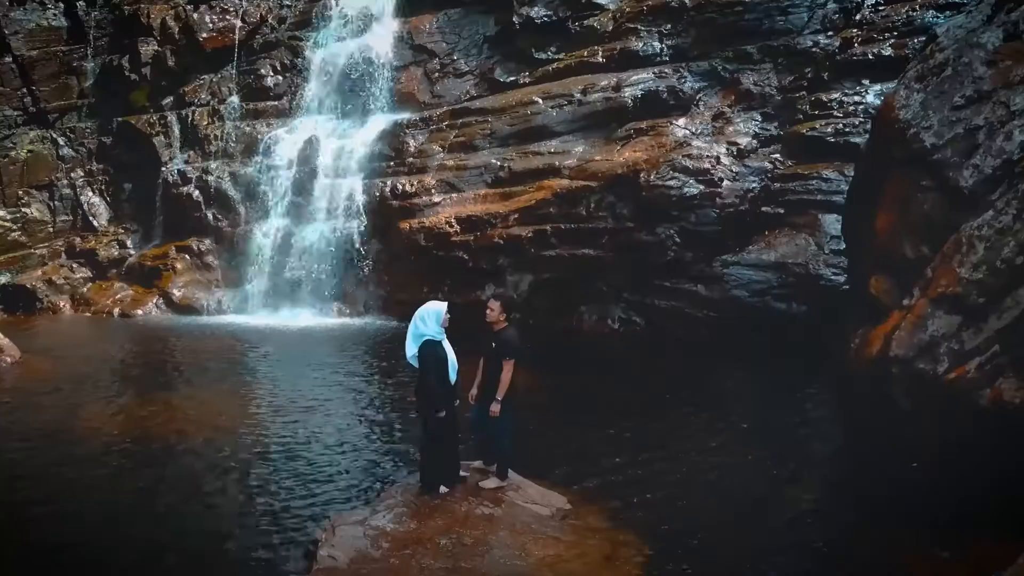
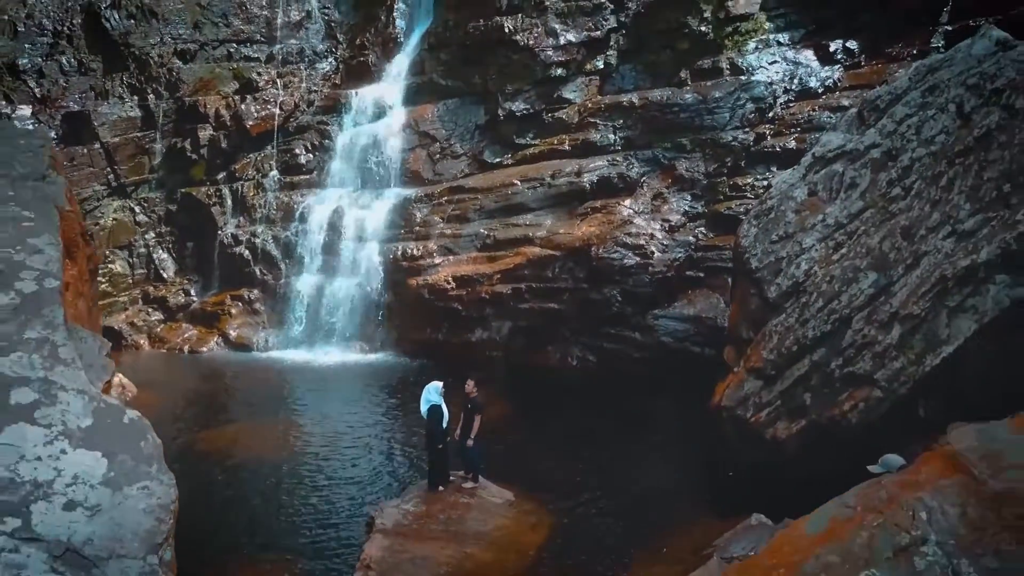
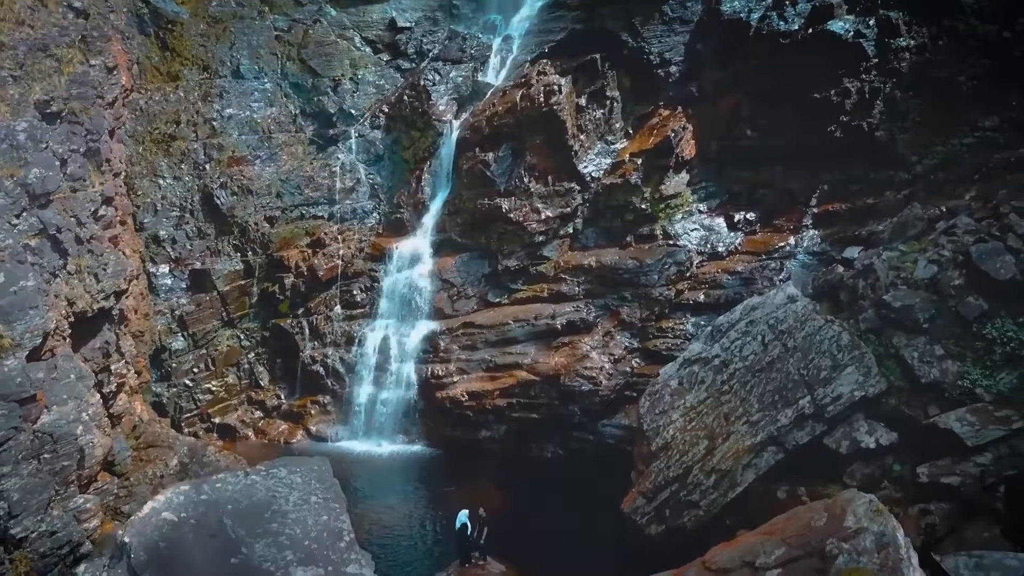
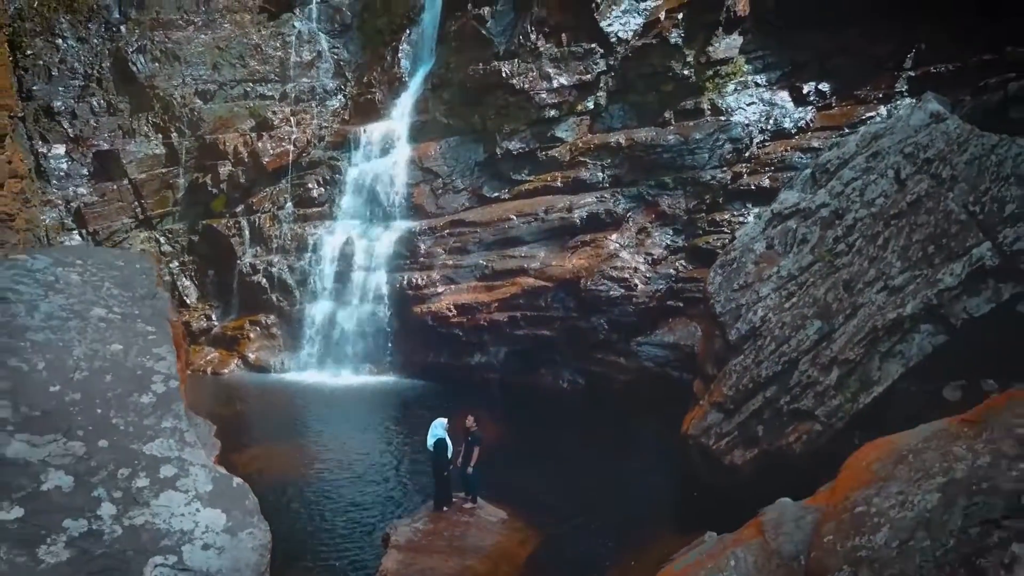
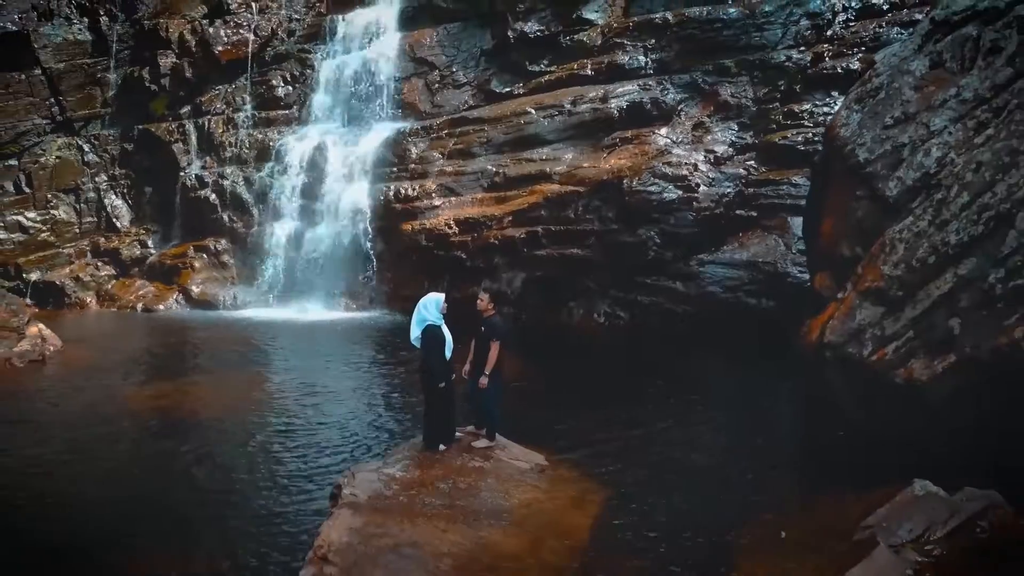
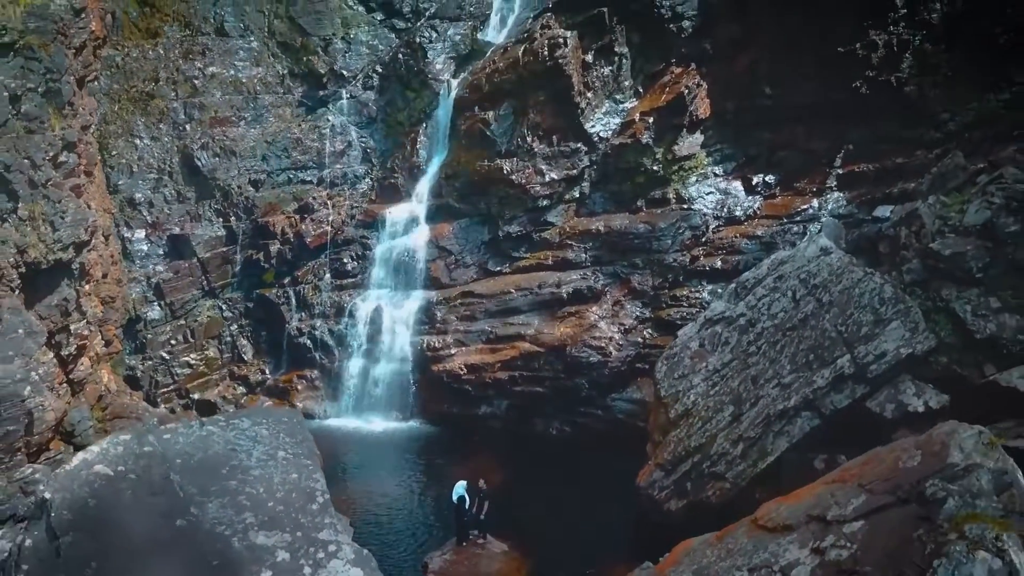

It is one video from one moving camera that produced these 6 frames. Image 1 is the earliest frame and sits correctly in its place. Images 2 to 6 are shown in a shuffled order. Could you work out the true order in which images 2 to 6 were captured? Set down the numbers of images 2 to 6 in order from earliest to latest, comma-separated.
5, 2, 4, 6, 3
